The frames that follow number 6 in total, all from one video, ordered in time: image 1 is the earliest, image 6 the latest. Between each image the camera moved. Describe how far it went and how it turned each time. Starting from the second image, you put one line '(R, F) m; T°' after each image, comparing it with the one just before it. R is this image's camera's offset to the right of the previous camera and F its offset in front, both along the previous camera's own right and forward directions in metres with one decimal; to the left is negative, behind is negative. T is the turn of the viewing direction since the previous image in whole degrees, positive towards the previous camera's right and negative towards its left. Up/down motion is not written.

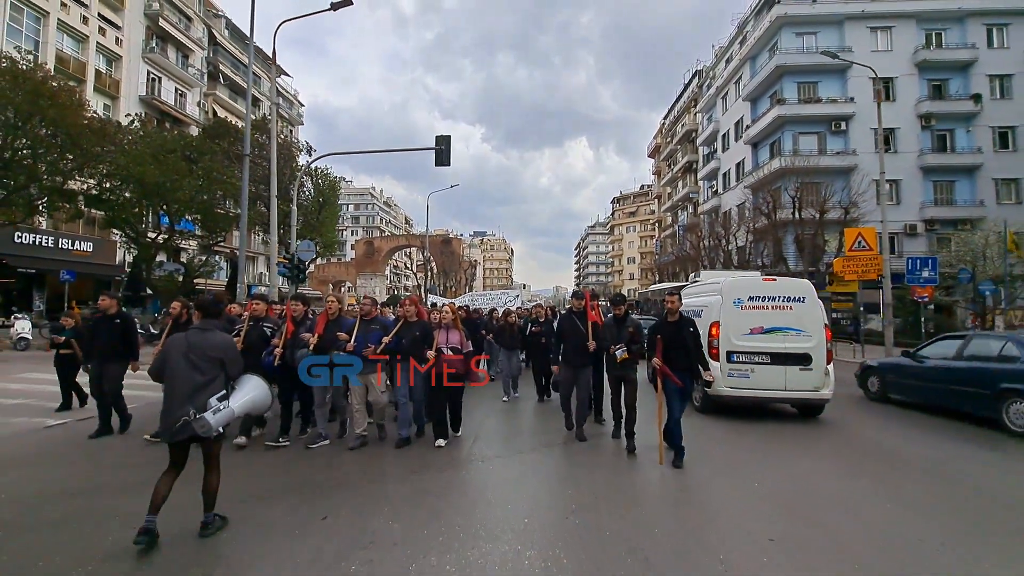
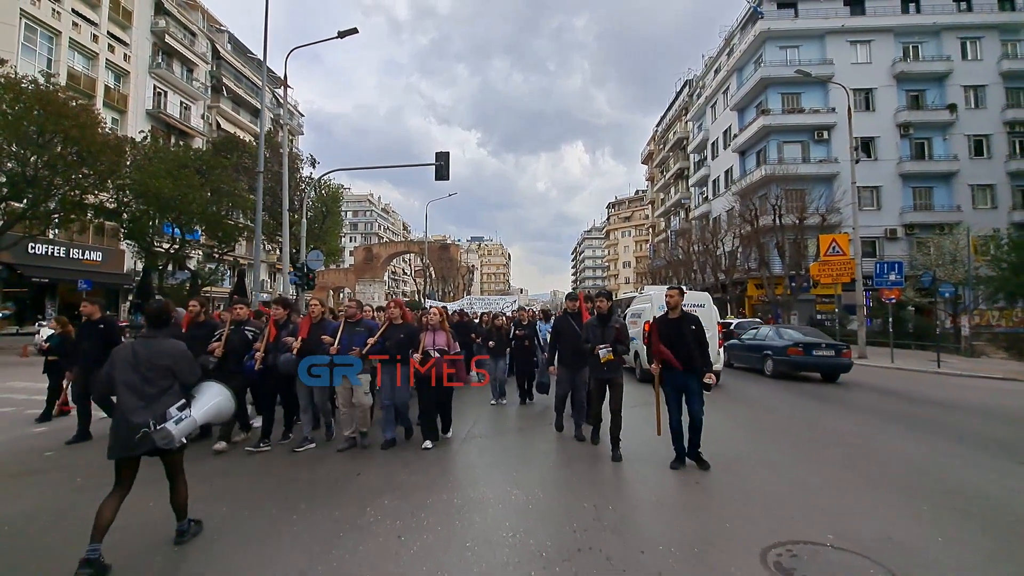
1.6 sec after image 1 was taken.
(+0.1, -1.0) m; 0°
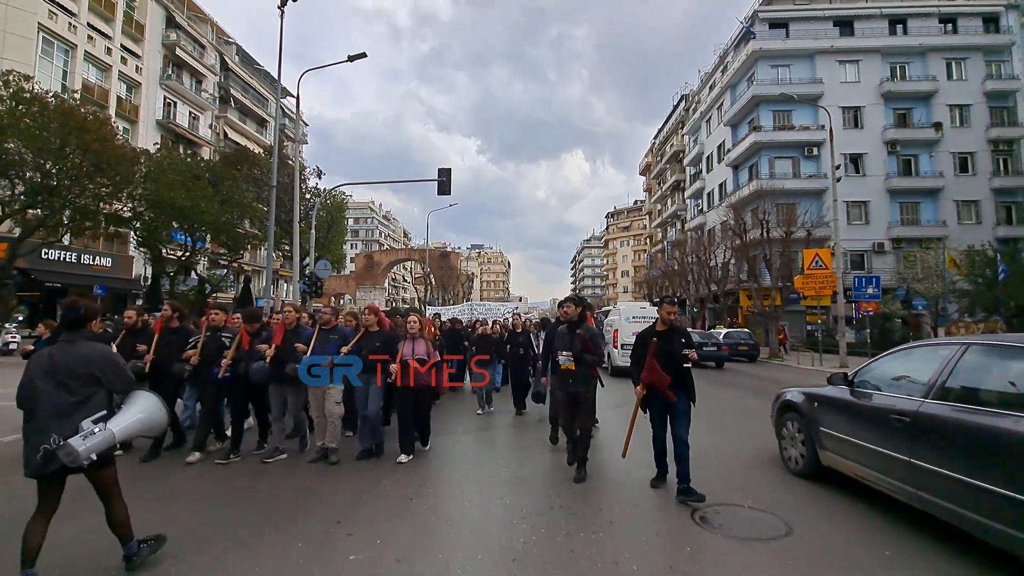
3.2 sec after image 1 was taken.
(+0.1, -0.8) m; 0°
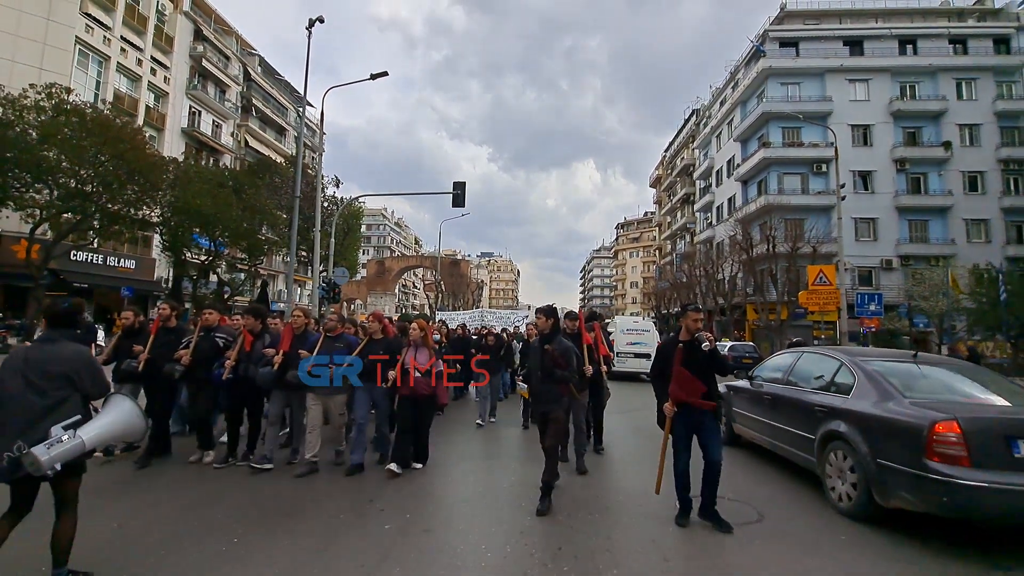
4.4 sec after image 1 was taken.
(-0.1, -0.6) m; -1°
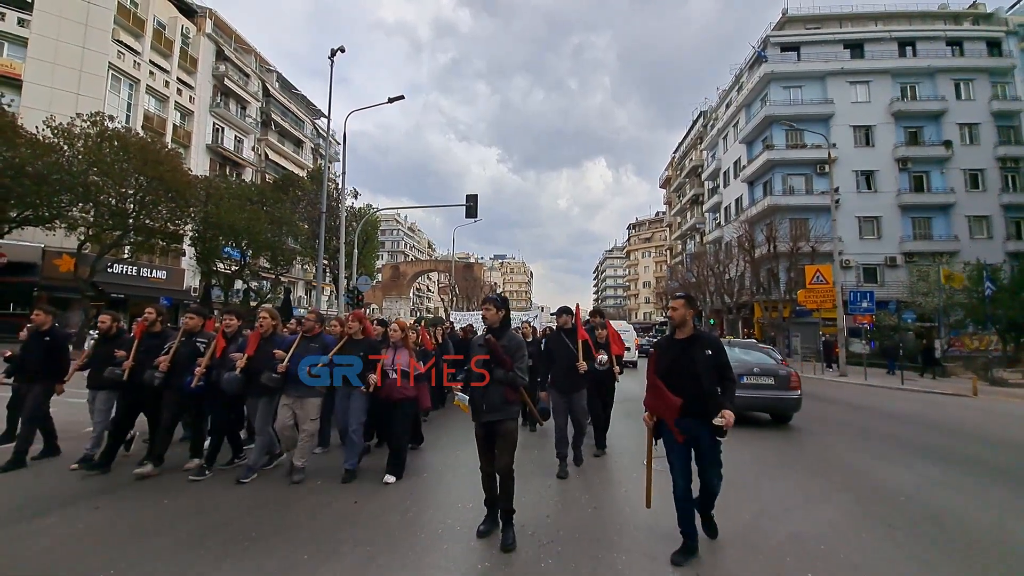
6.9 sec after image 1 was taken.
(+0.1, -1.1) m; -1°
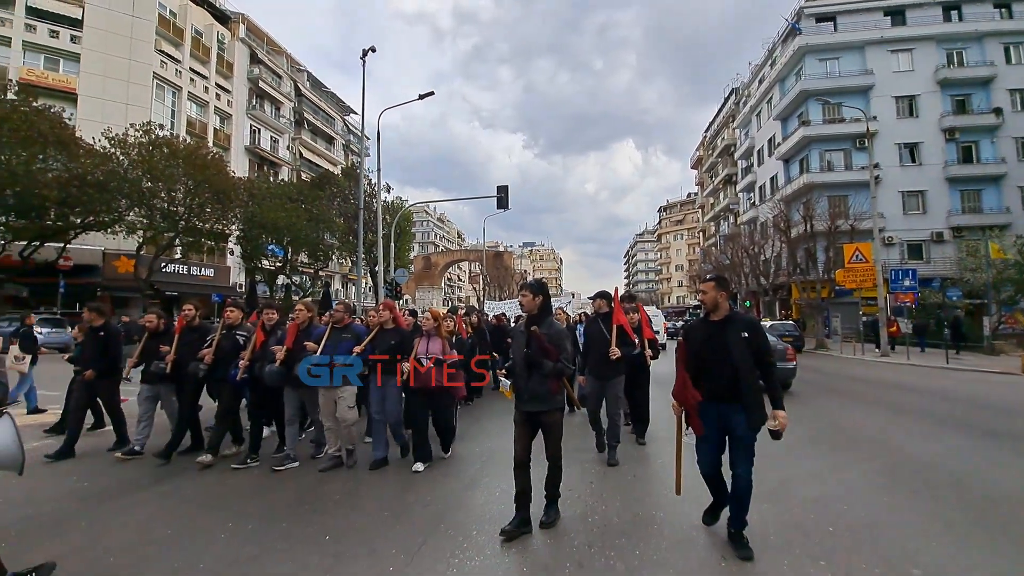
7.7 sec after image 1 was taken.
(-0.2, -0.3) m; -3°
